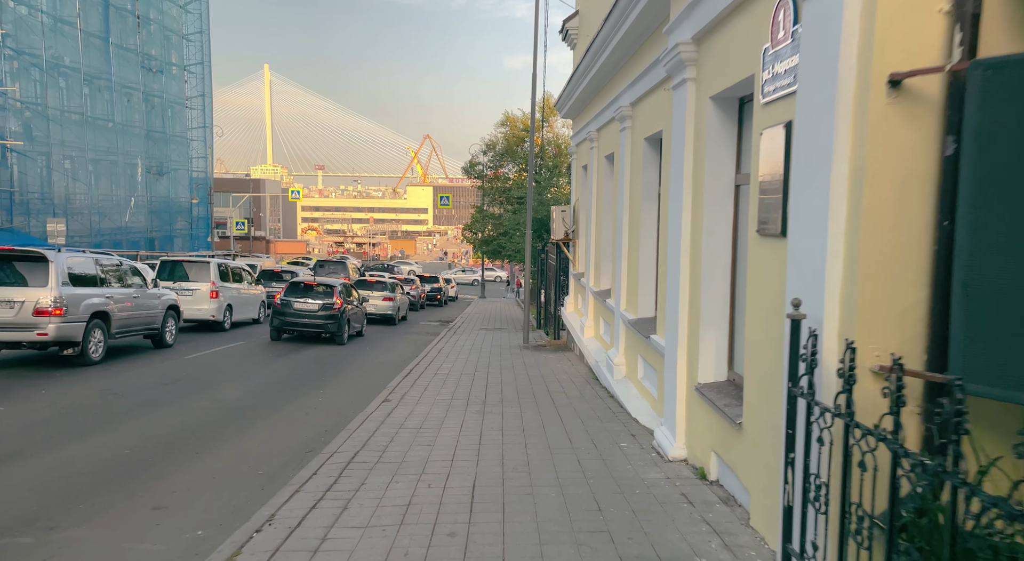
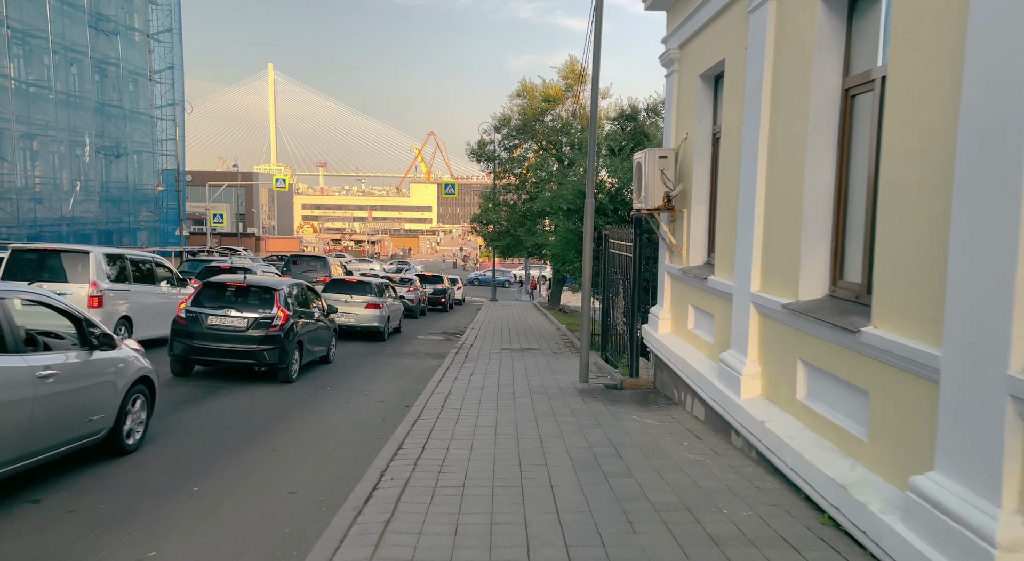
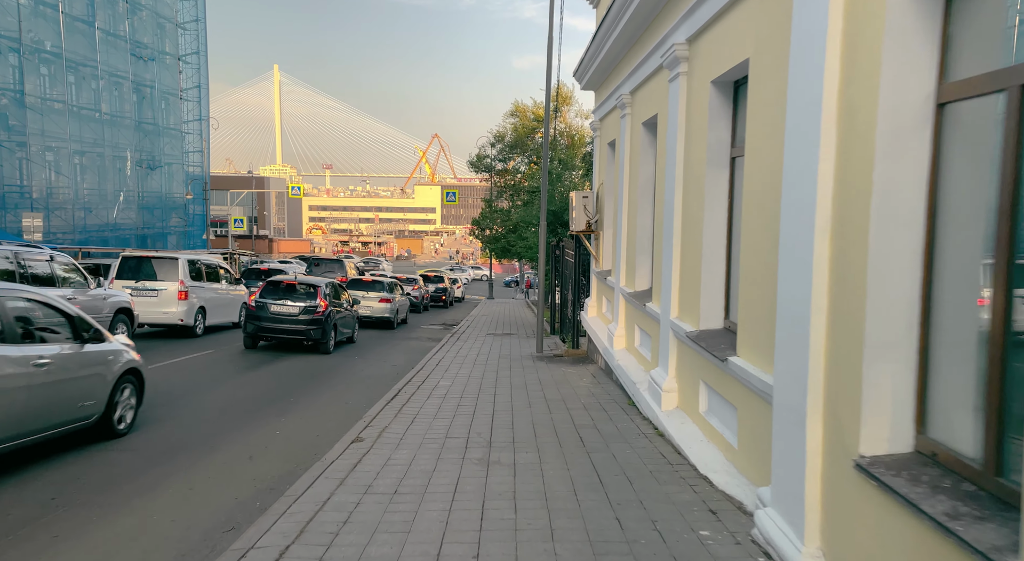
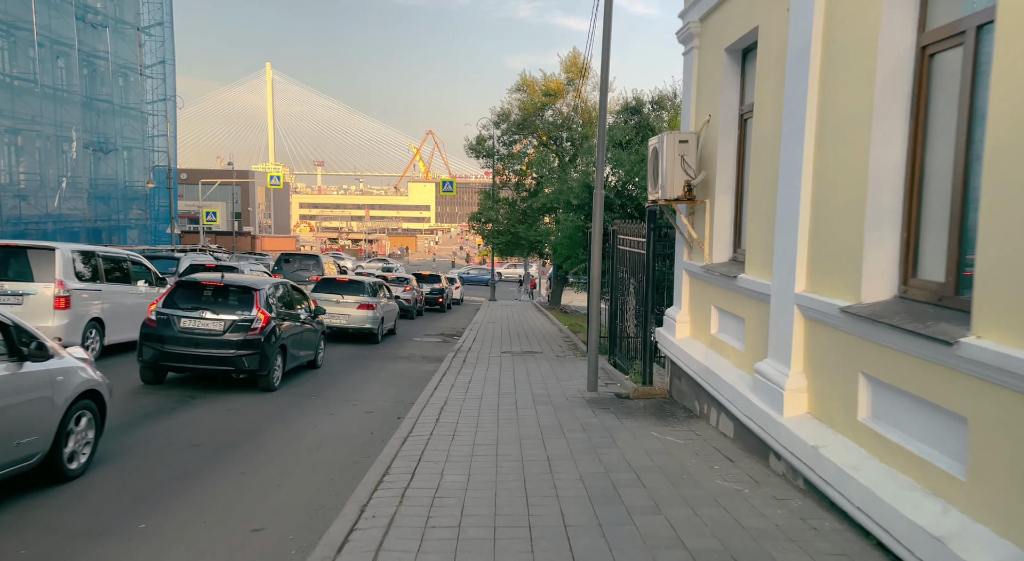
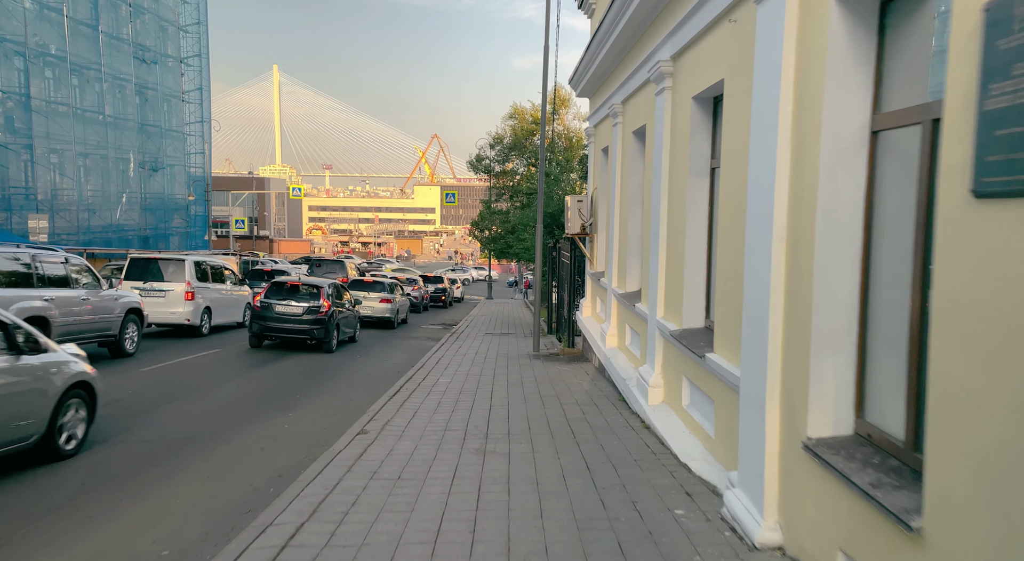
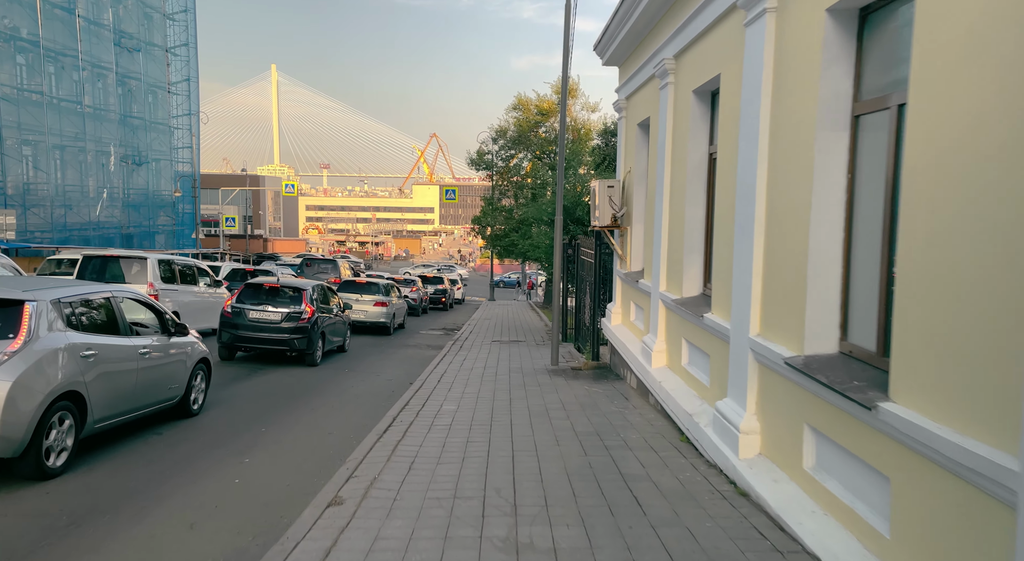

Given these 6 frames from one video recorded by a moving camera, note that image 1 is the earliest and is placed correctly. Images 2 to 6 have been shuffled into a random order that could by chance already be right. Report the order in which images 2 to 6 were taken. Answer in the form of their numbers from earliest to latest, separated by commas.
5, 3, 6, 2, 4
